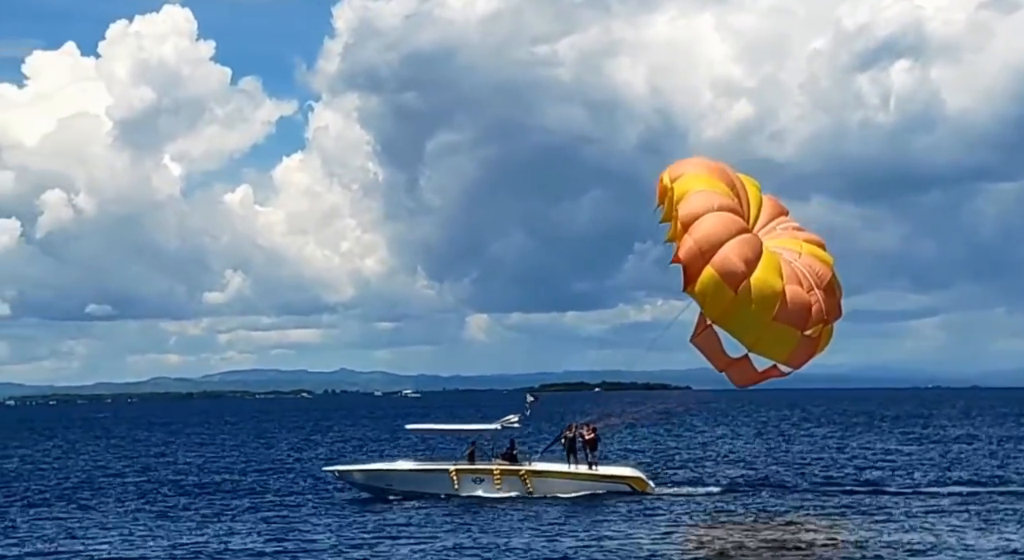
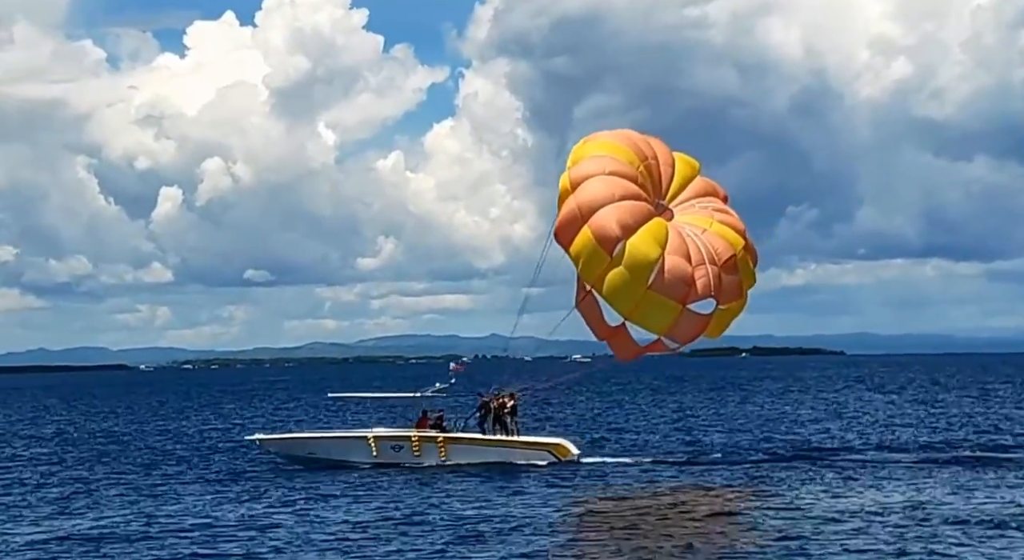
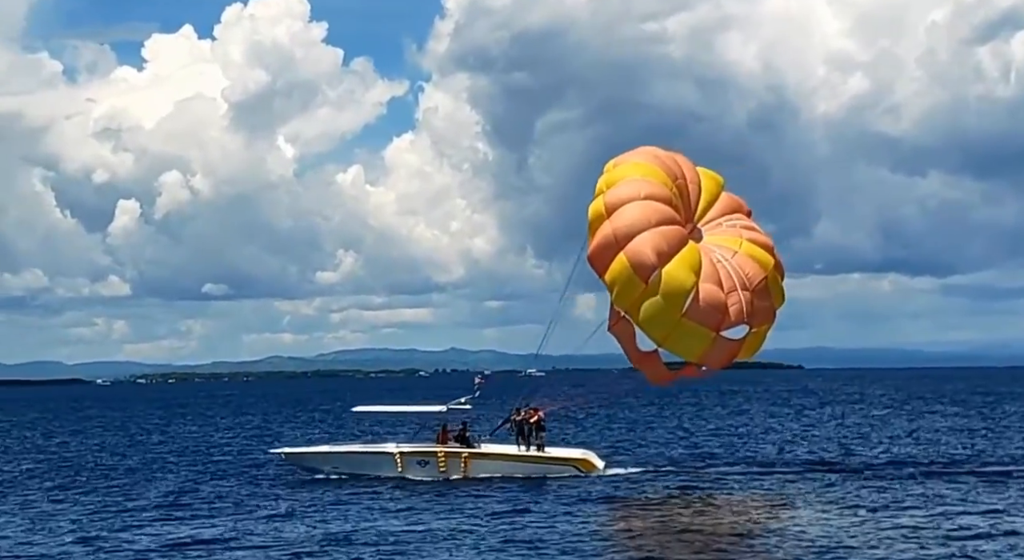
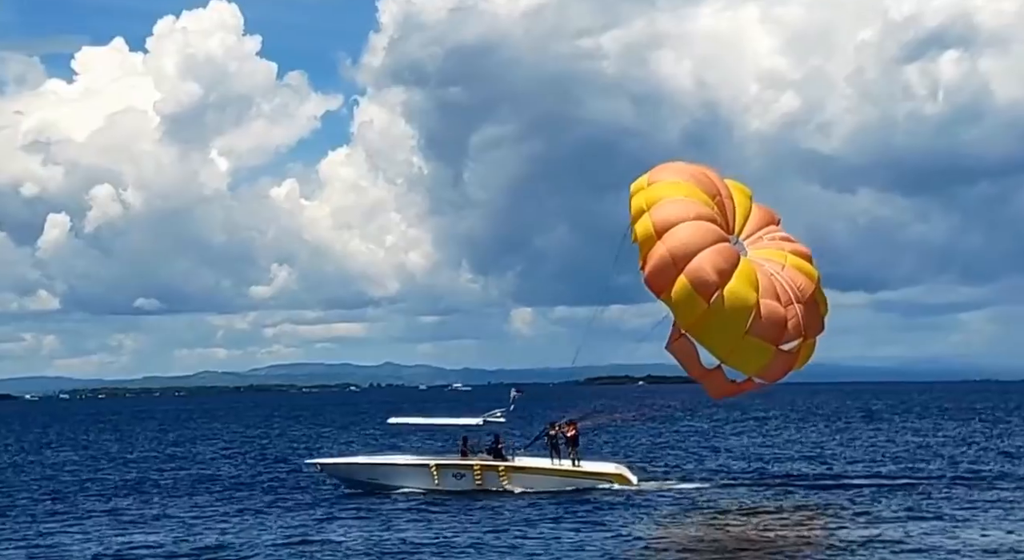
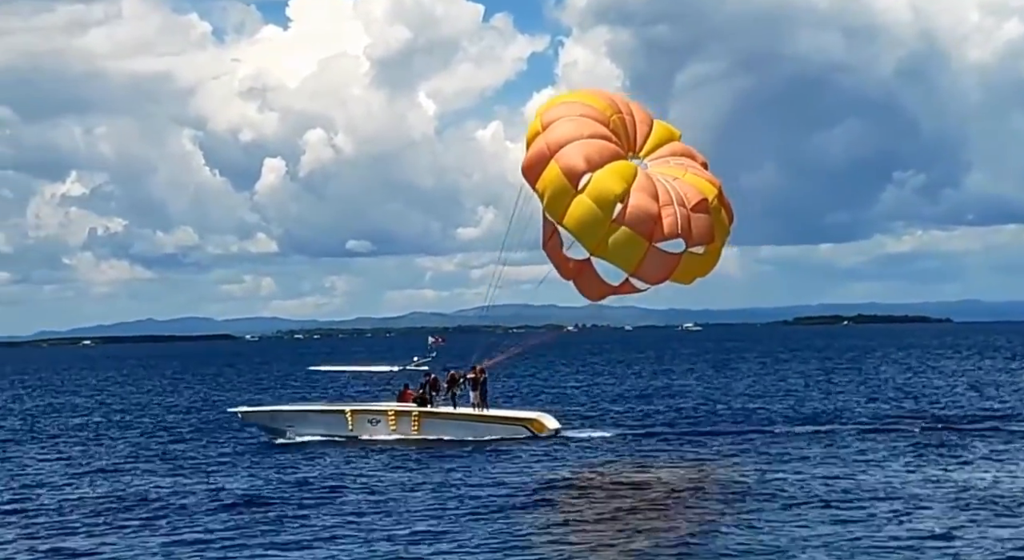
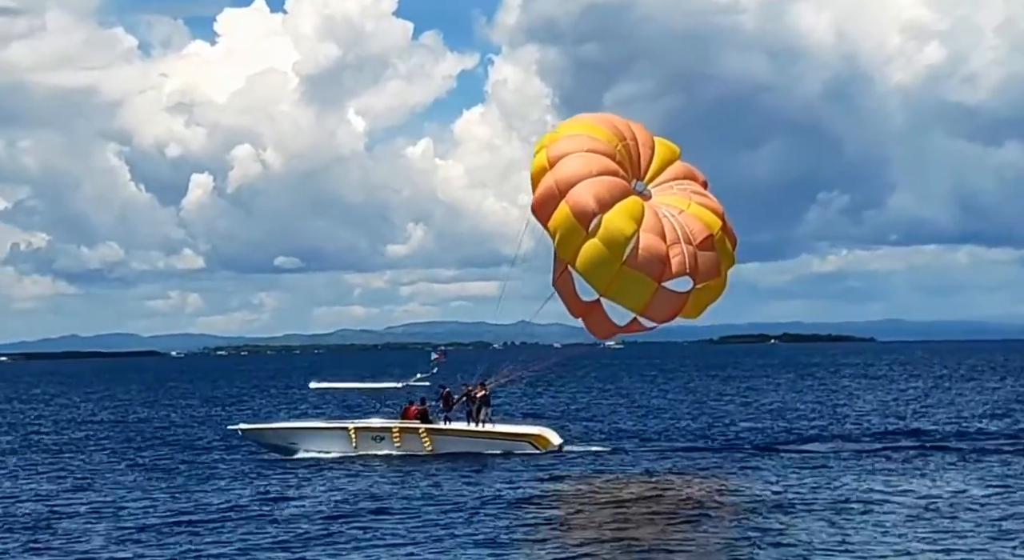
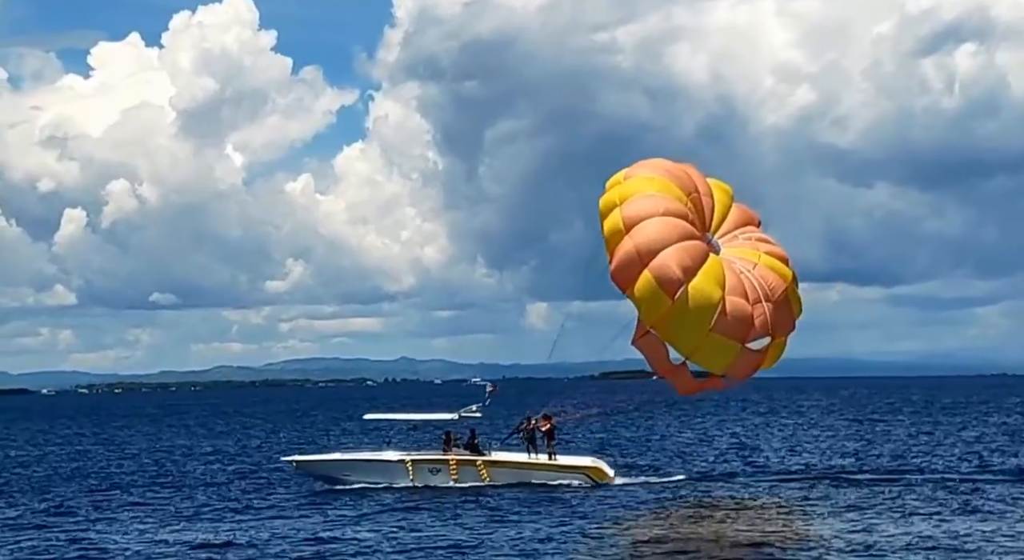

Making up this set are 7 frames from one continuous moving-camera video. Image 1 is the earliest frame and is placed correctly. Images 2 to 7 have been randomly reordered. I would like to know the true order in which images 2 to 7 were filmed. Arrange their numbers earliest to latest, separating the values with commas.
4, 7, 3, 2, 6, 5
